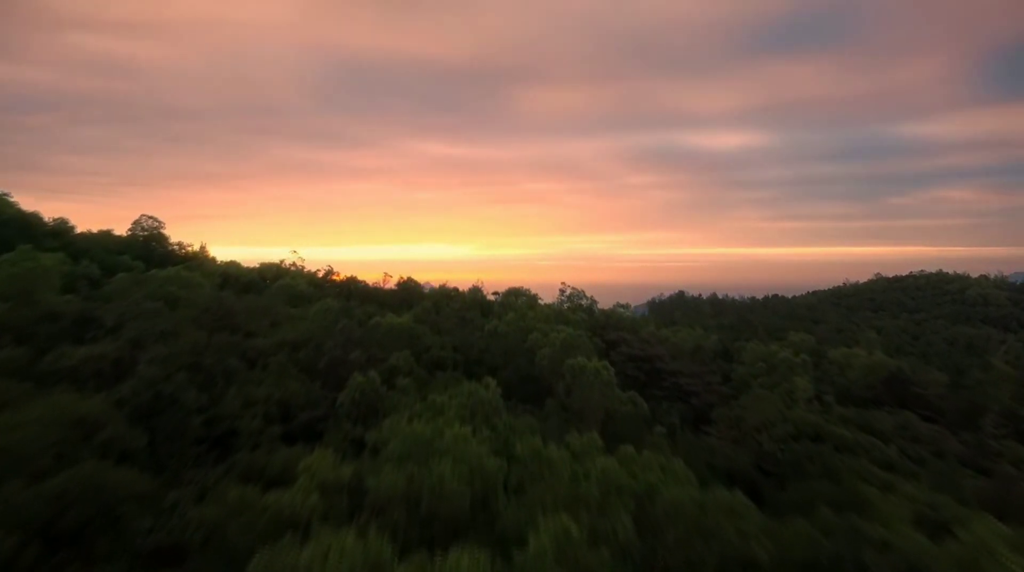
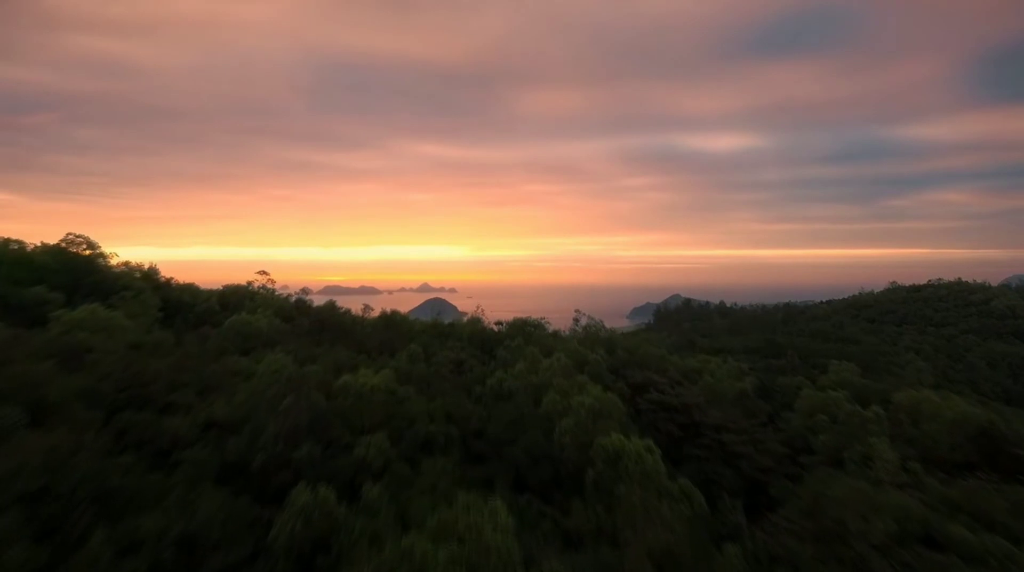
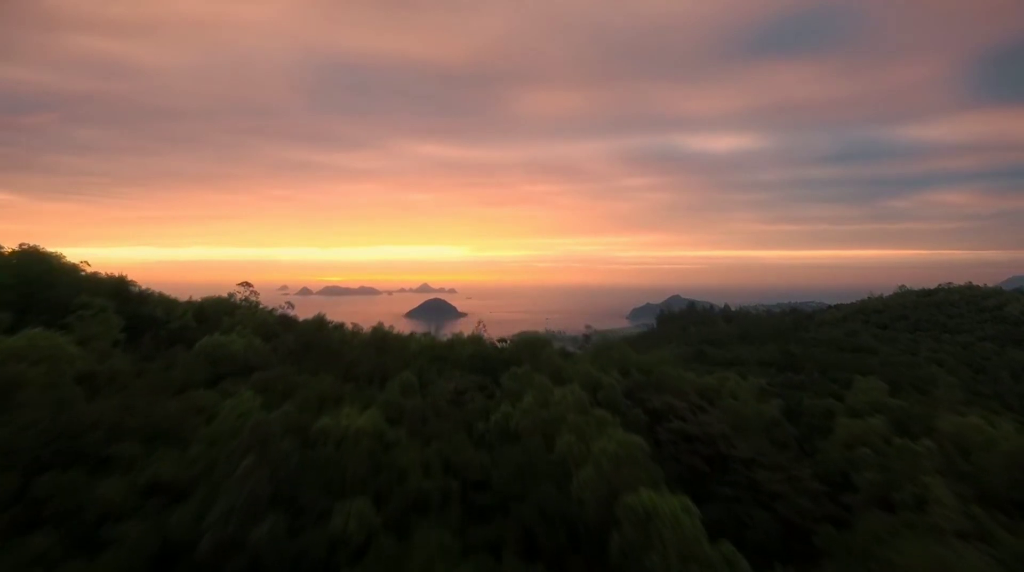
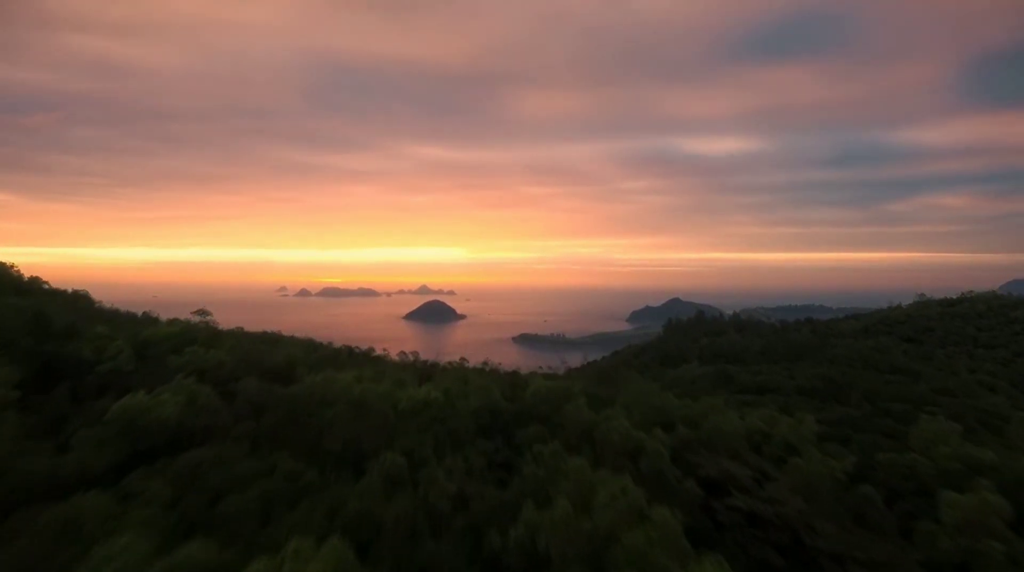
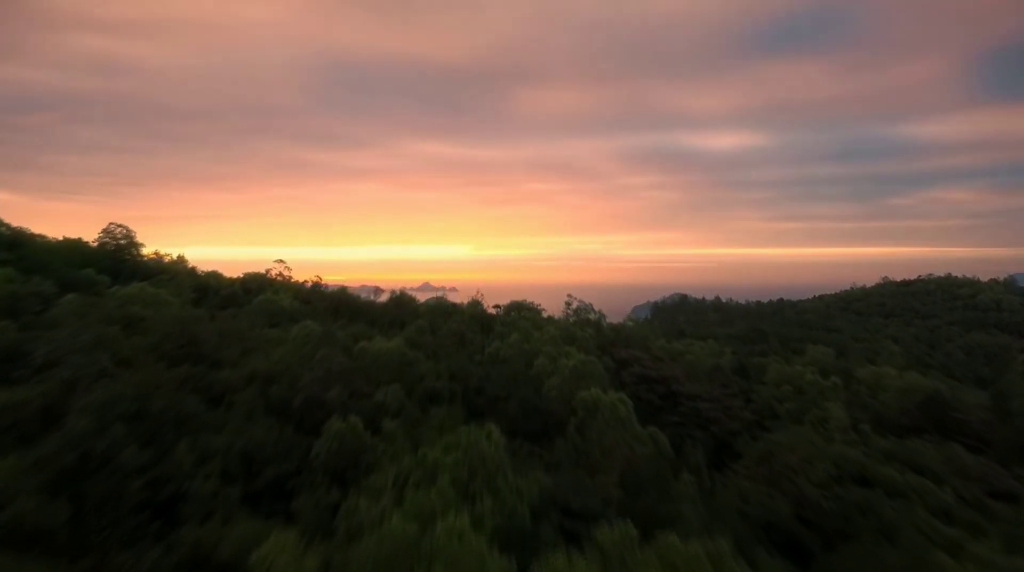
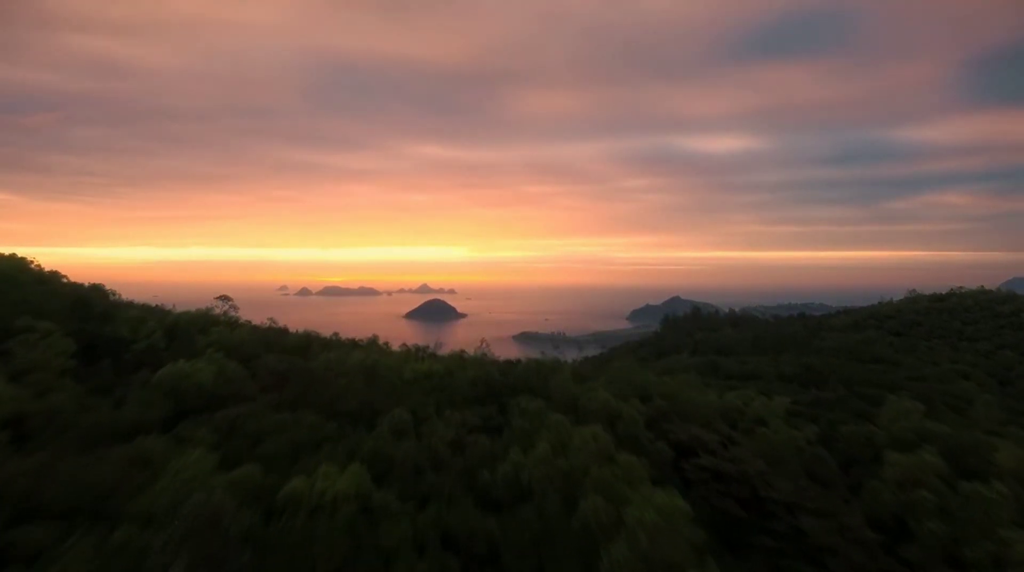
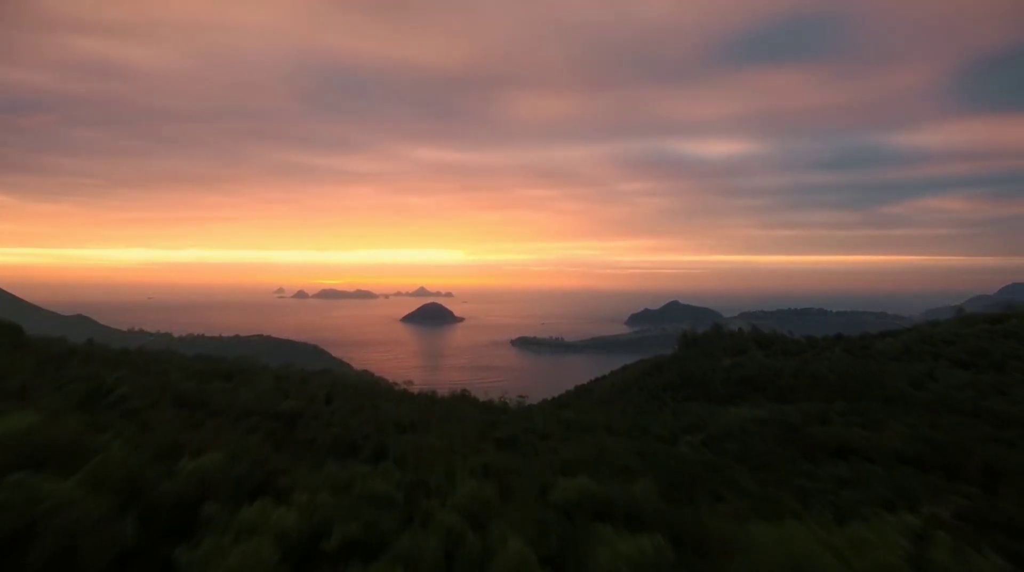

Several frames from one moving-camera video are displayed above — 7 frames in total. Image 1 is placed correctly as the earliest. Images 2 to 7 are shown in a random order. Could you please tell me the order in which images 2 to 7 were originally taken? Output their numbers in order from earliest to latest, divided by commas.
5, 2, 3, 6, 4, 7
